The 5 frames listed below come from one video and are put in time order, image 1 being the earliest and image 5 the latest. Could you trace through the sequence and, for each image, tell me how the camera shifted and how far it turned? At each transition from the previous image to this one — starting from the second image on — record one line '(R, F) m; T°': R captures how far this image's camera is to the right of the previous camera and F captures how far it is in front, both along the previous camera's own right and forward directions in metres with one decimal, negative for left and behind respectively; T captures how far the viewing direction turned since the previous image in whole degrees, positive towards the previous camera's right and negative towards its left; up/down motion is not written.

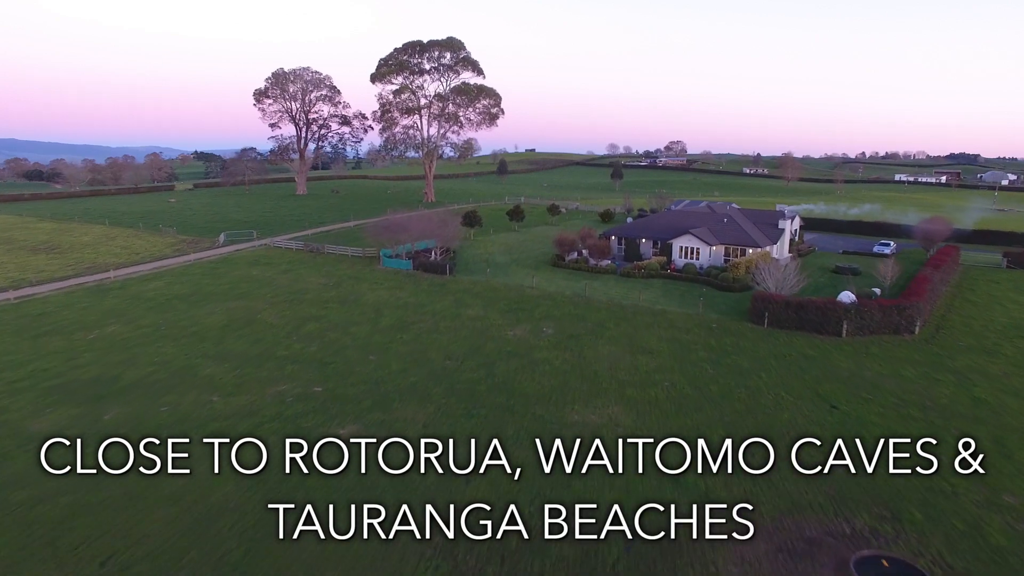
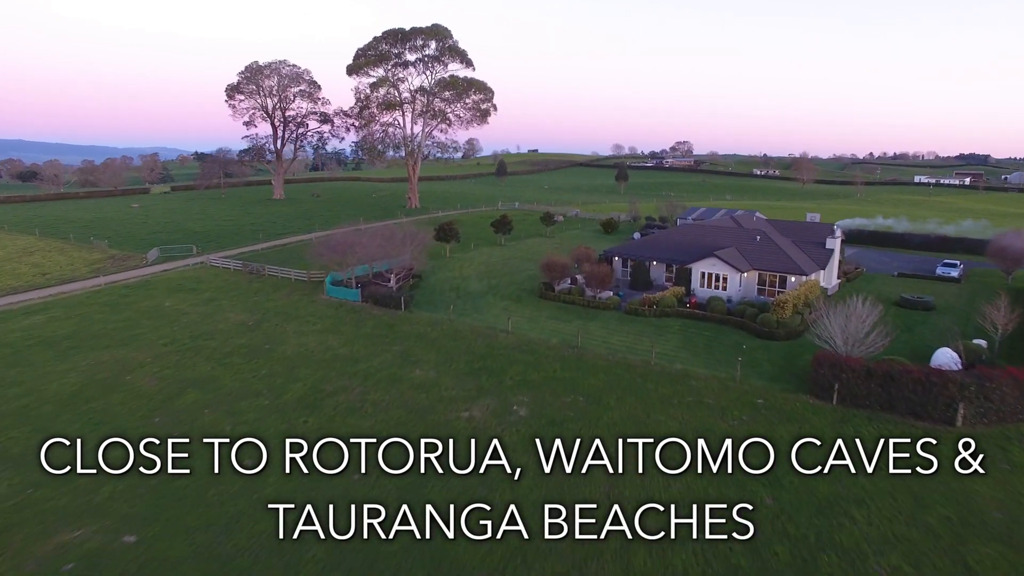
(+3.2, +8.5) m; -1°
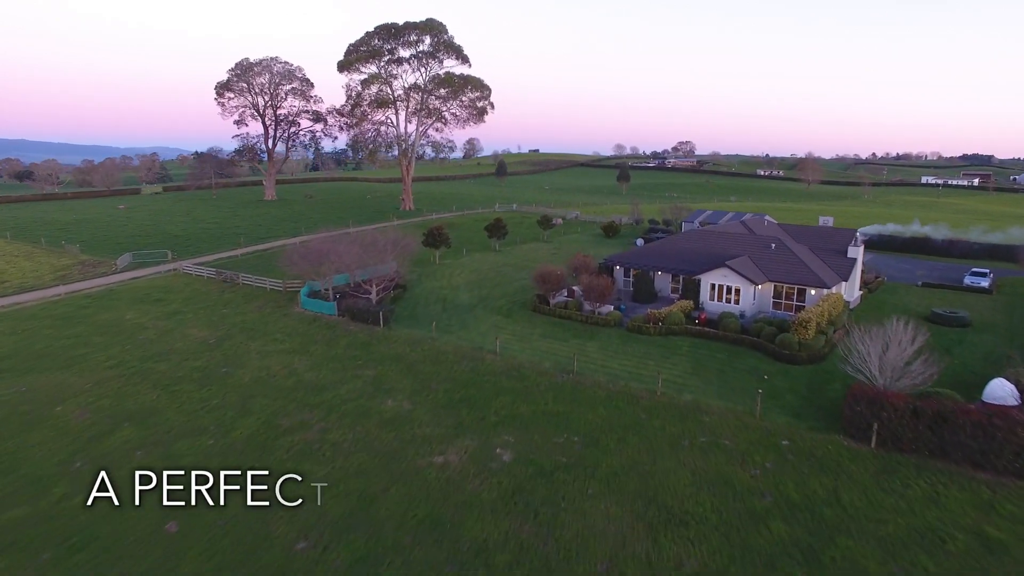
(+1.1, +2.9) m; 0°
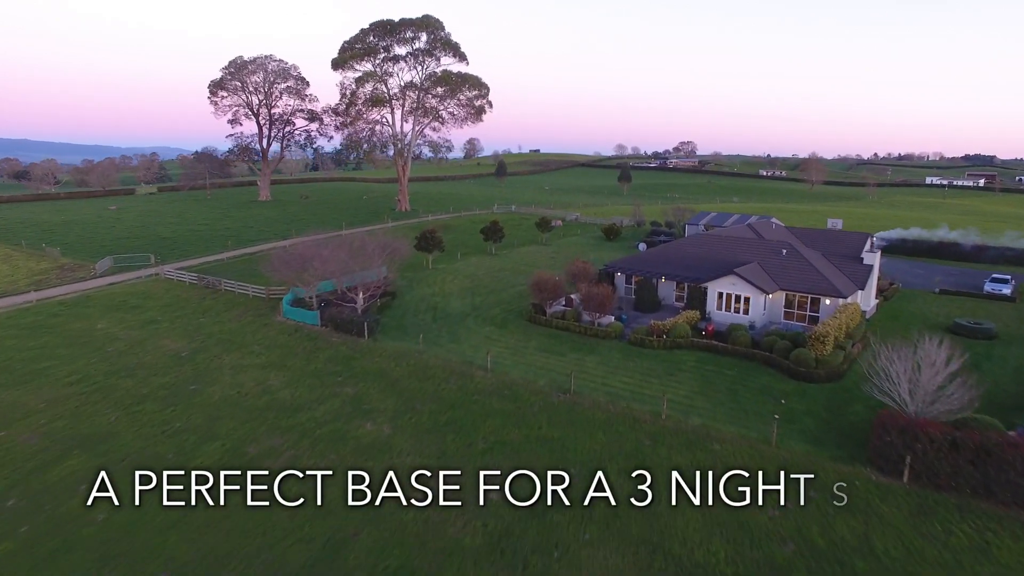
(+0.6, +1.8) m; 0°
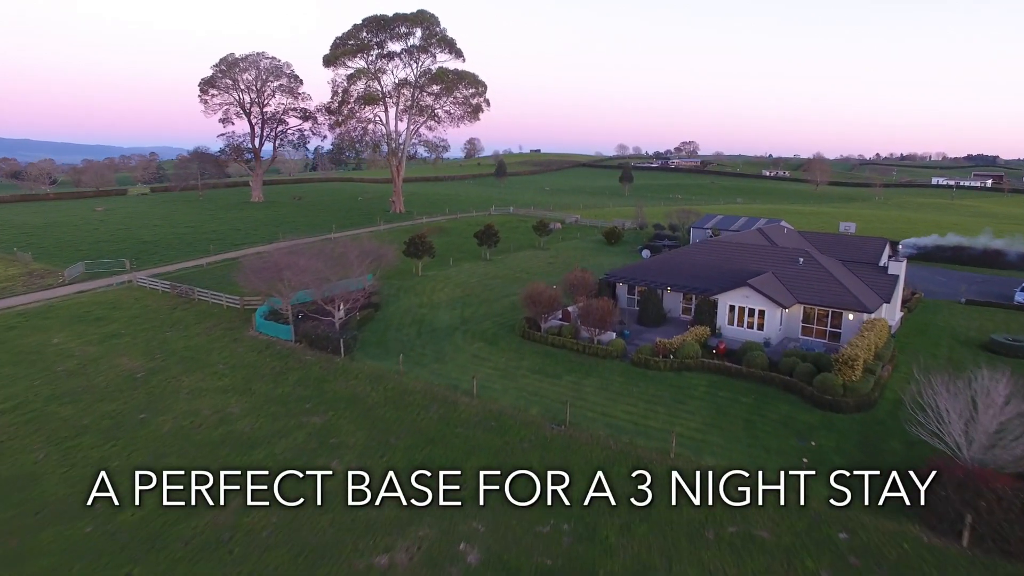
(+0.8, +2.4) m; 0°
